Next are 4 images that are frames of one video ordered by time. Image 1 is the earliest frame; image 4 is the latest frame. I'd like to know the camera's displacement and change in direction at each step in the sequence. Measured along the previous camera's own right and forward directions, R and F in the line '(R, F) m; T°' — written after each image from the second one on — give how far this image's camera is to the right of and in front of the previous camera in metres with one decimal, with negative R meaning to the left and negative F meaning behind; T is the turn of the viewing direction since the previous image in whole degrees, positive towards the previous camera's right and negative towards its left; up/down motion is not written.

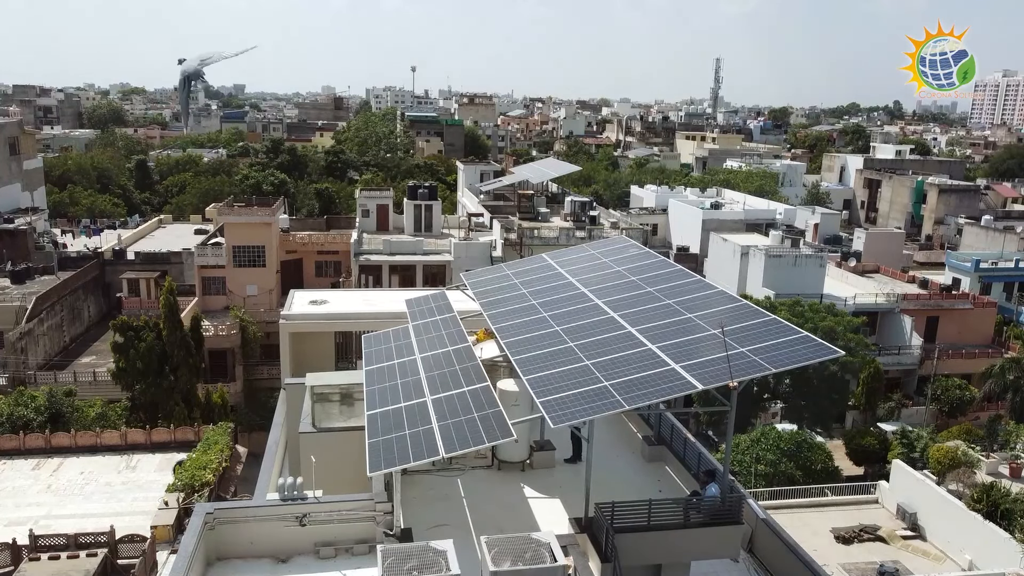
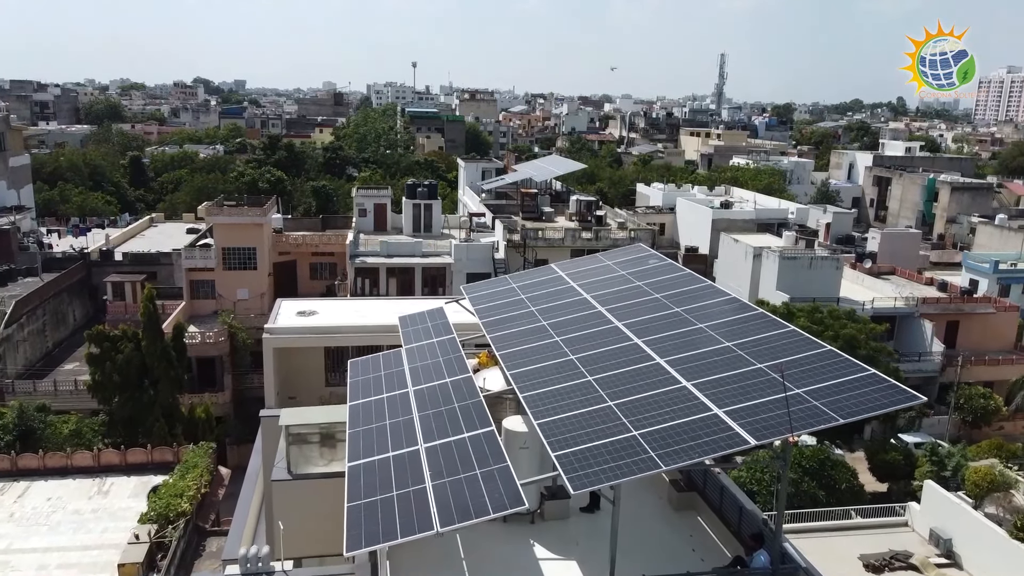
(-0.1, +1.9) m; 0°
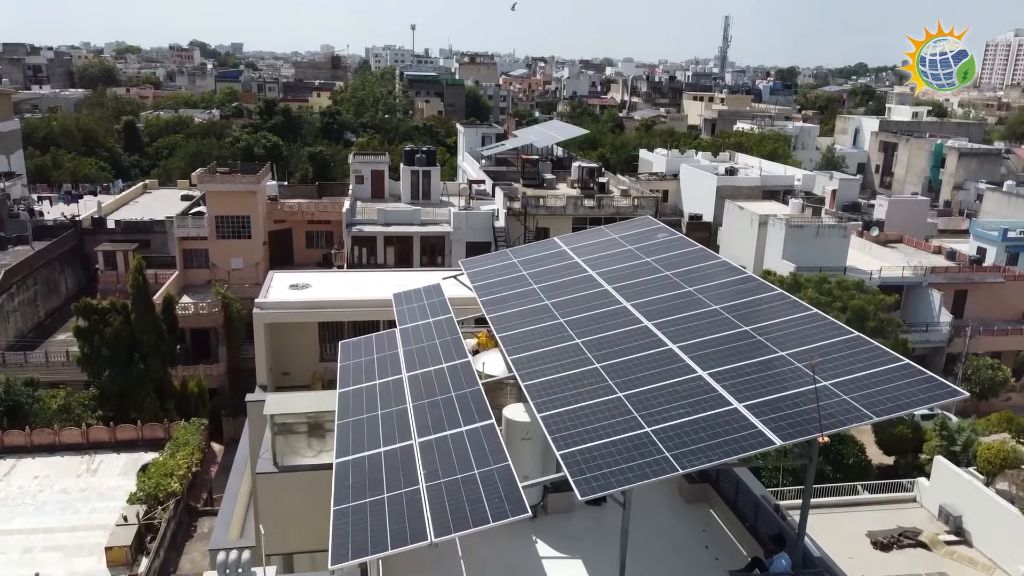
(0.0, +0.8) m; 0°
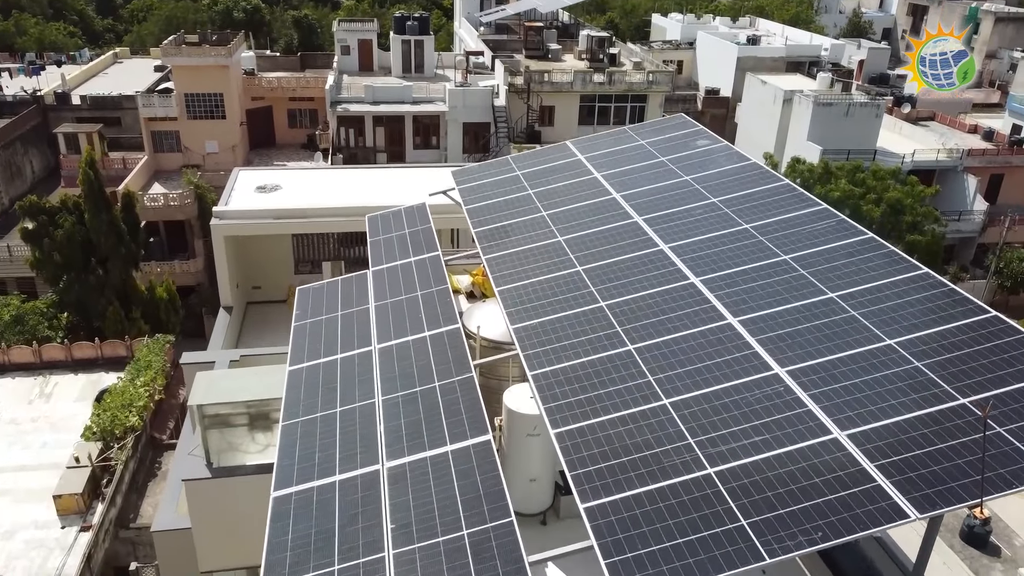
(0.0, +2.8) m; 0°
